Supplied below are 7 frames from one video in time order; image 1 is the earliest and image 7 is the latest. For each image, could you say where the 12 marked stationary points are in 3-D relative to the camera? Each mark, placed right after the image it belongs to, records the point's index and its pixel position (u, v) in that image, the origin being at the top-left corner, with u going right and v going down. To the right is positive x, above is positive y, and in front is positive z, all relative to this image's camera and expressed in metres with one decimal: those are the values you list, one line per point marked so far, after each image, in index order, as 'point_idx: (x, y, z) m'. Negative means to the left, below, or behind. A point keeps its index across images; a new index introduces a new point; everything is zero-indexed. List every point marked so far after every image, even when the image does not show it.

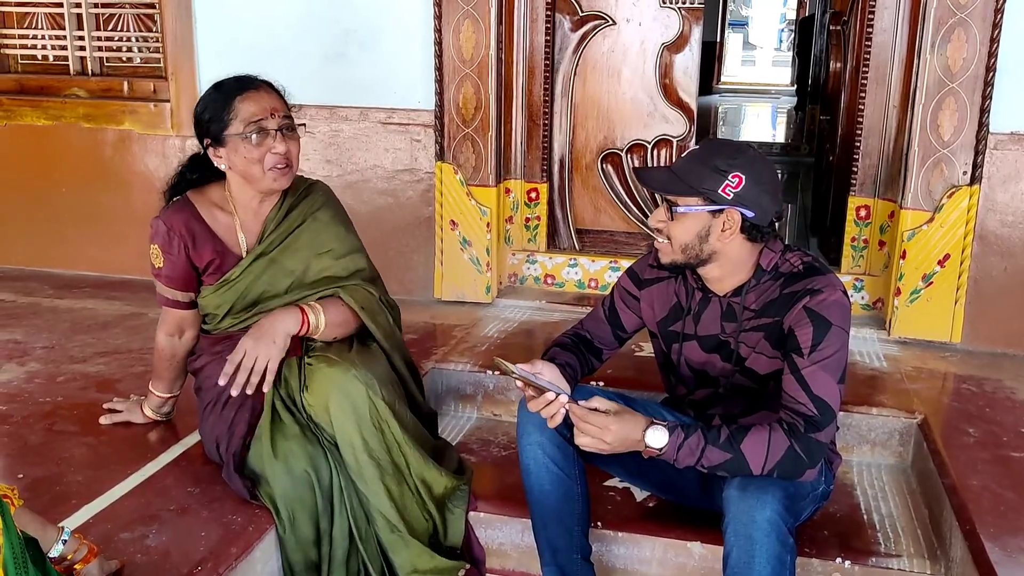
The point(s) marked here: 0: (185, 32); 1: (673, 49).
0: (-1.1, +0.9, +3.4) m
1: (+0.5, +0.8, +3.3) m
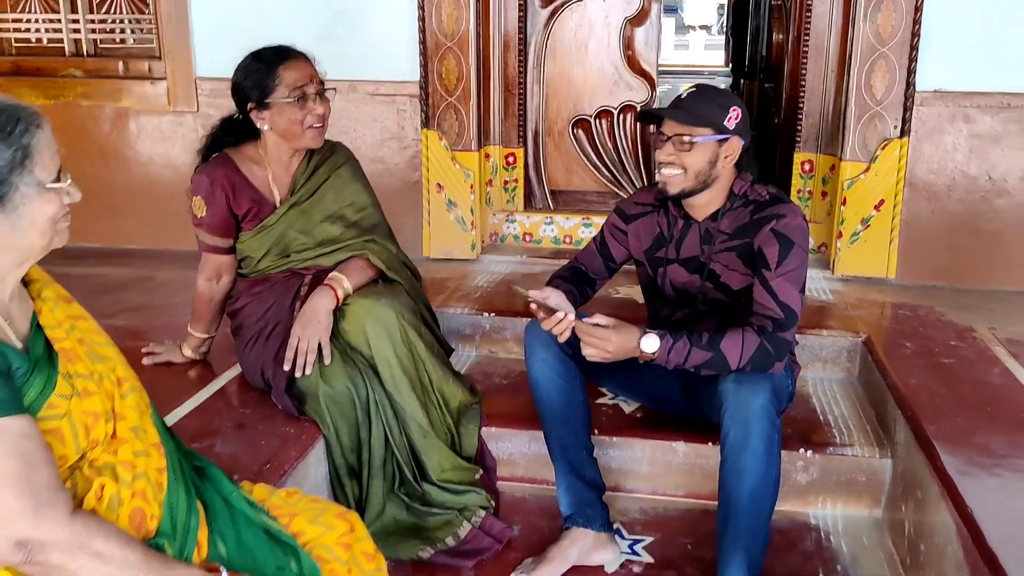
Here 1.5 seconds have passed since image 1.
0: (-1.2, +1.0, +3.6) m
1: (+0.5, +1.0, +3.6) m
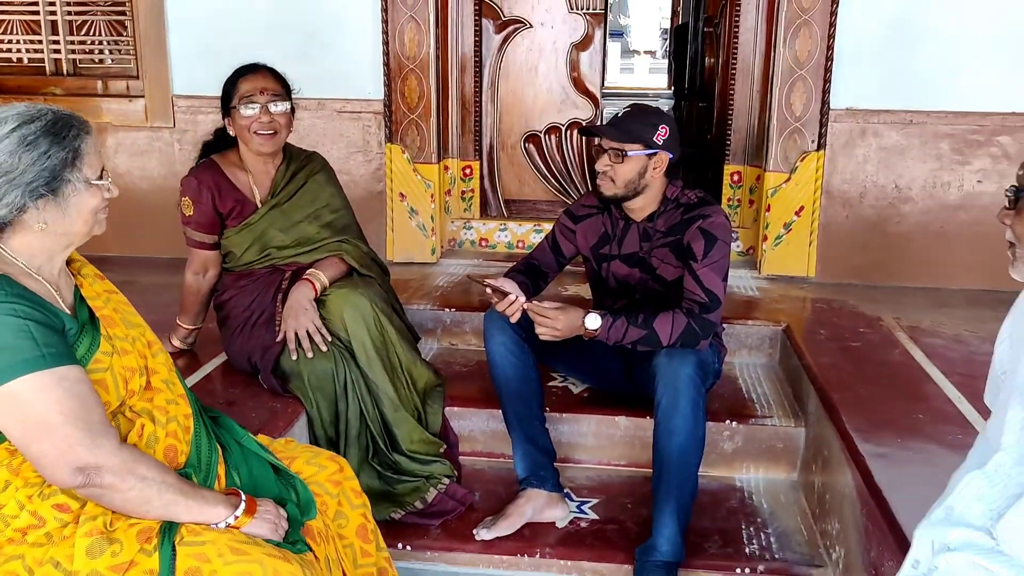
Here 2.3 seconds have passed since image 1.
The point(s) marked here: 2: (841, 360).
0: (-1.4, +1.0, +3.9) m
1: (+0.3, +1.0, +4.0) m
2: (+1.0, -0.2, +2.9) m
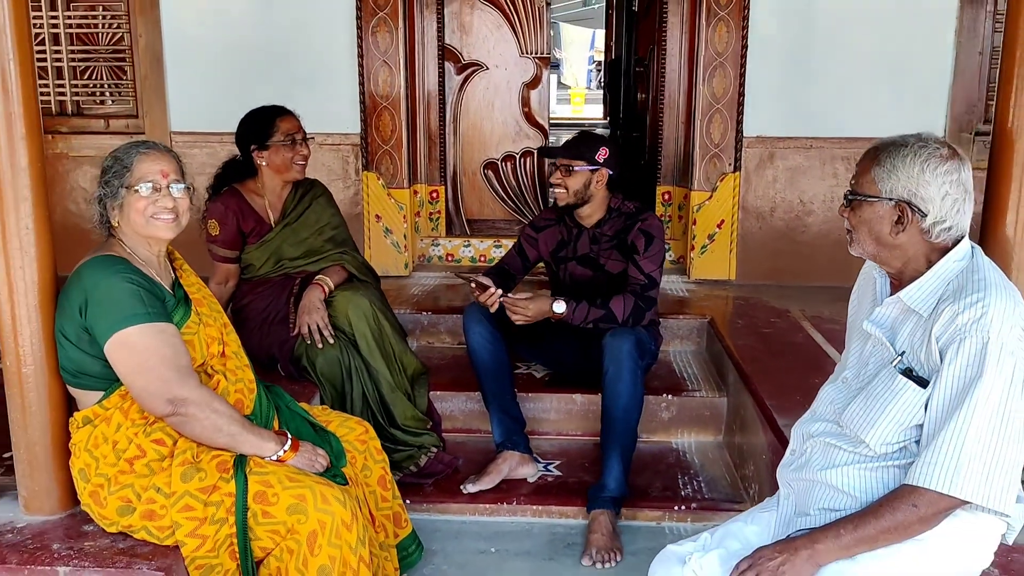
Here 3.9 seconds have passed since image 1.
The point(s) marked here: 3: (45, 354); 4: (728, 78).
0: (-1.6, +0.9, +4.4) m
1: (+0.1, +0.9, +4.6) m
2: (+0.9, -0.2, +3.5) m
3: (-1.0, -0.1, +2.1) m
4: (+0.9, +0.9, +4.2) m
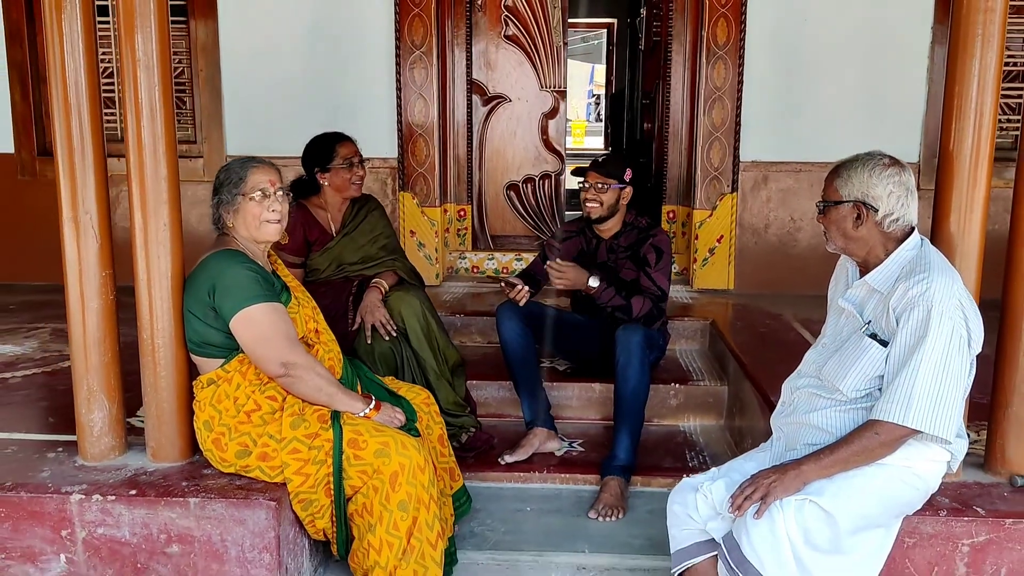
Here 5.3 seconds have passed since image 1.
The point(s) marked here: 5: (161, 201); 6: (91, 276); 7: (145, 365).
0: (-1.5, +0.9, +4.9) m
1: (+0.2, +0.9, +5.1) m
2: (+1.0, -0.2, +4.0) m
3: (-0.9, -0.1, +2.6) m
4: (+1.0, +0.9, +4.7) m
5: (-0.9, +0.2, +2.5) m
6: (-1.1, 0.0, +2.6) m
7: (-1.0, -0.2, +2.6) m
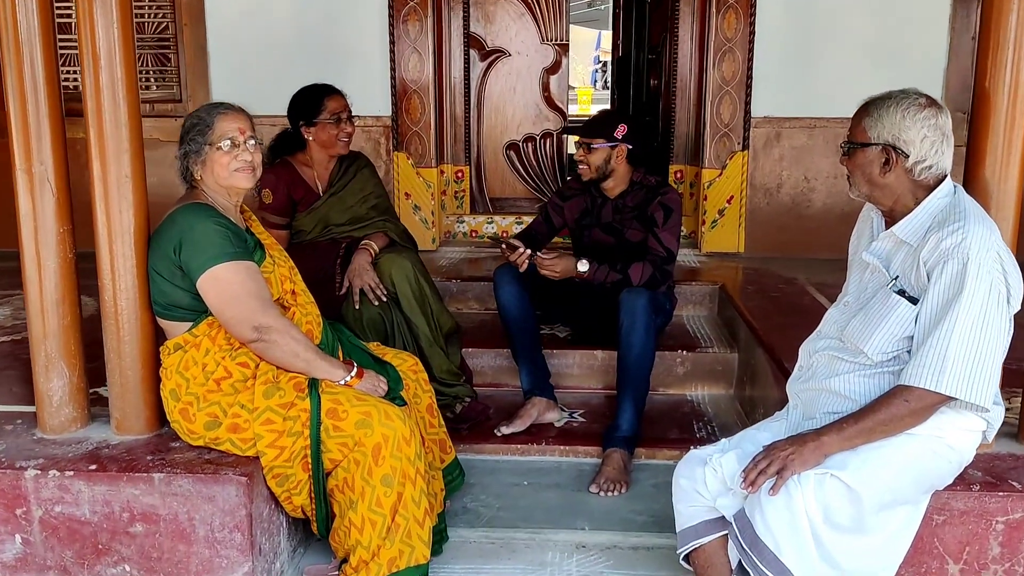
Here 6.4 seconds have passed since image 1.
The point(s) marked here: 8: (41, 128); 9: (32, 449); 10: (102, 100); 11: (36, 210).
0: (-1.5, +1.1, +4.7) m
1: (+0.2, +1.1, +4.8) m
2: (+1.0, -0.1, +3.7) m
3: (-0.9, 0.0, +2.4) m
4: (+1.0, +1.0, +4.4) m
5: (-0.9, +0.3, +2.3) m
6: (-1.1, +0.1, +2.4) m
7: (-1.0, -0.1, +2.4) m
8: (-1.1, +0.4, +2.3) m
9: (-1.2, -0.4, +2.4) m
10: (-1.0, +0.4, +2.3) m
11: (-1.1, +0.2, +2.3) m
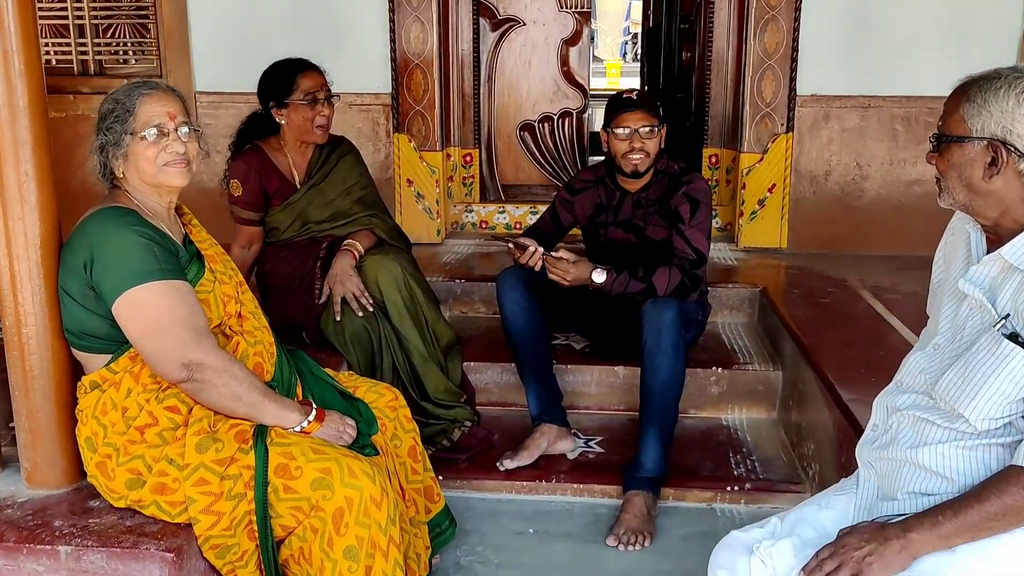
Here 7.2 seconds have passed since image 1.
0: (-1.4, +1.1, +4.2) m
1: (+0.3, +1.1, +4.3) m
2: (+1.0, -0.1, +3.2) m
3: (-0.9, -0.1, +1.9) m
4: (+1.1, +1.0, +3.9) m
5: (-0.9, +0.3, +1.9) m
6: (-1.1, +0.1, +1.9) m
7: (-1.0, -0.1, +2.0) m
8: (-1.1, +0.3, +1.9) m
9: (-1.2, -0.4, +2.0) m
10: (-1.0, +0.4, +1.8) m
11: (-1.2, +0.1, +1.9) m
